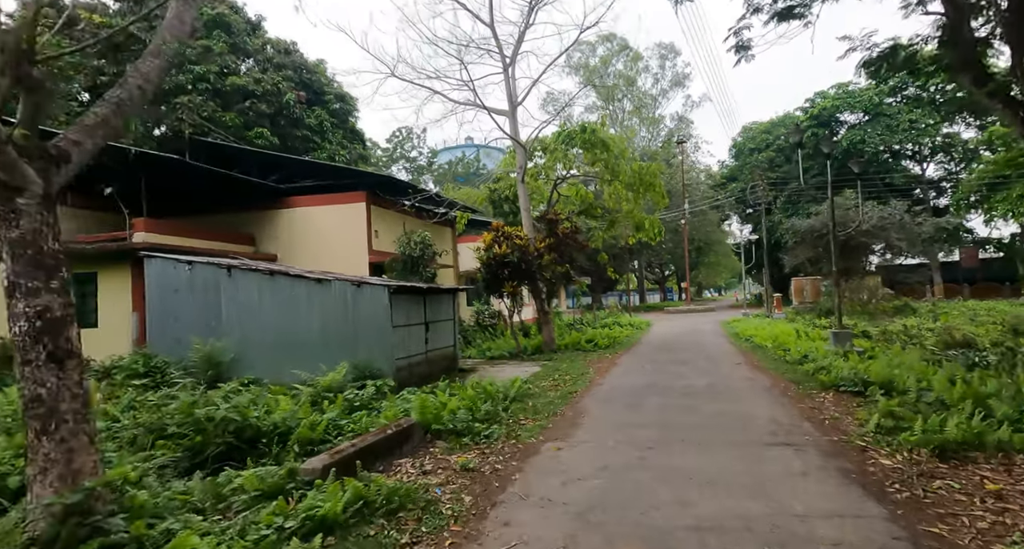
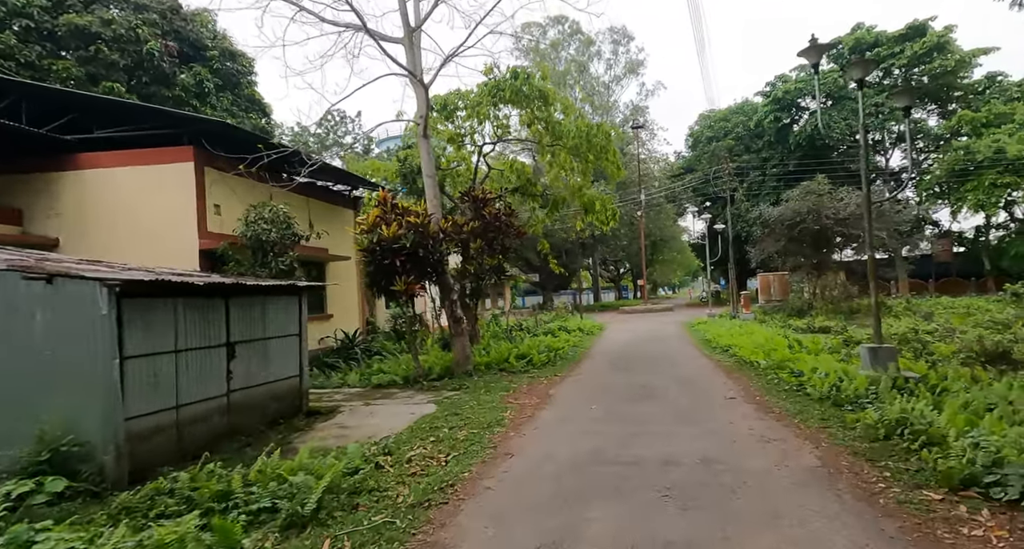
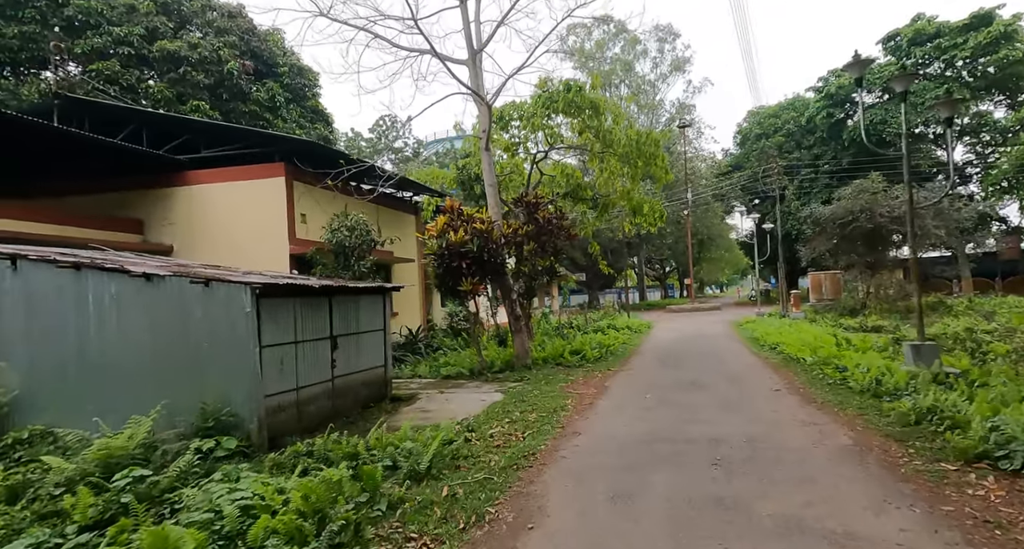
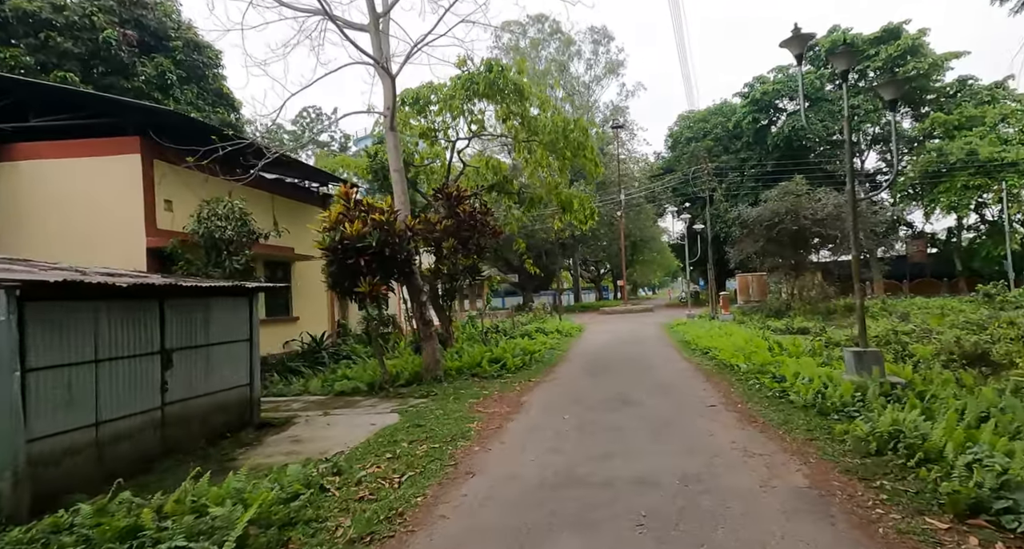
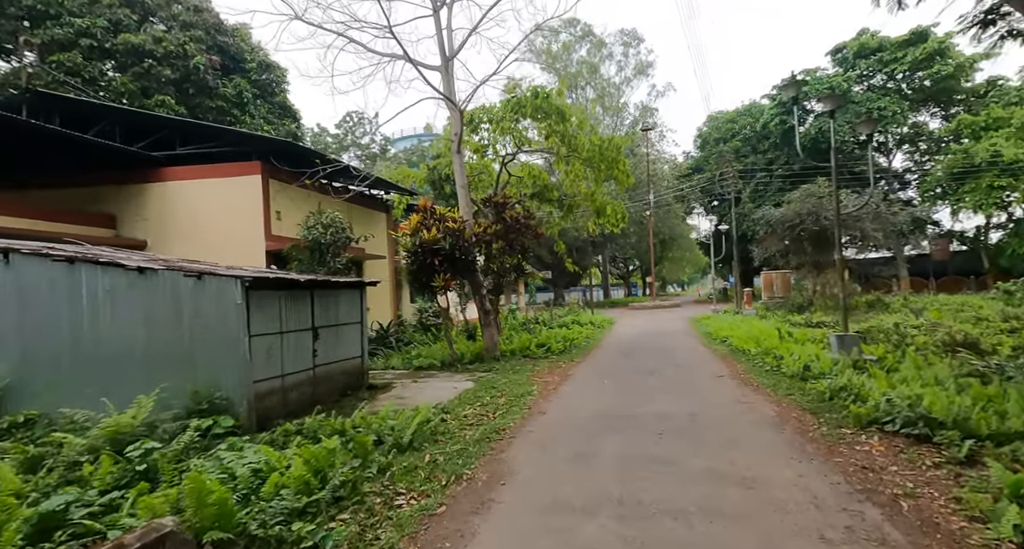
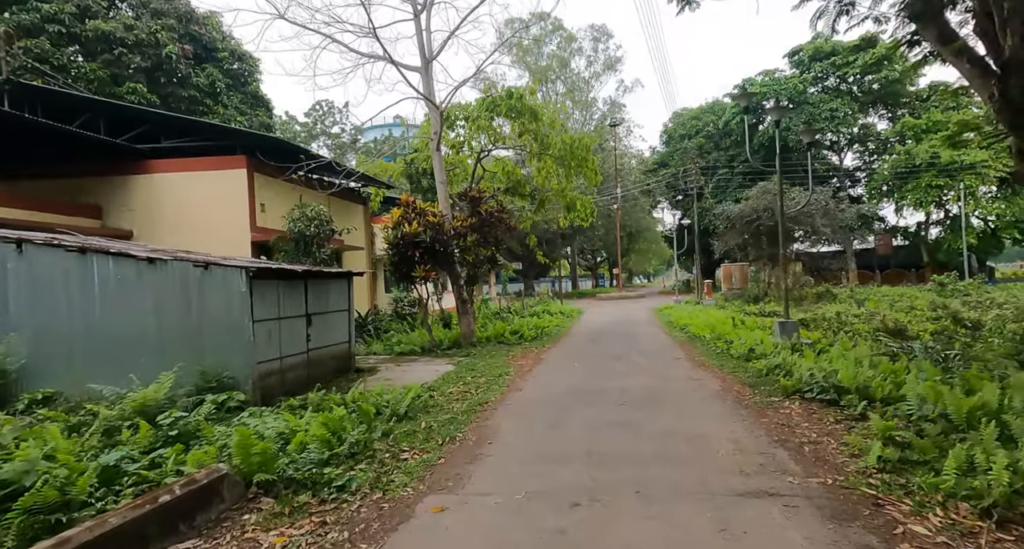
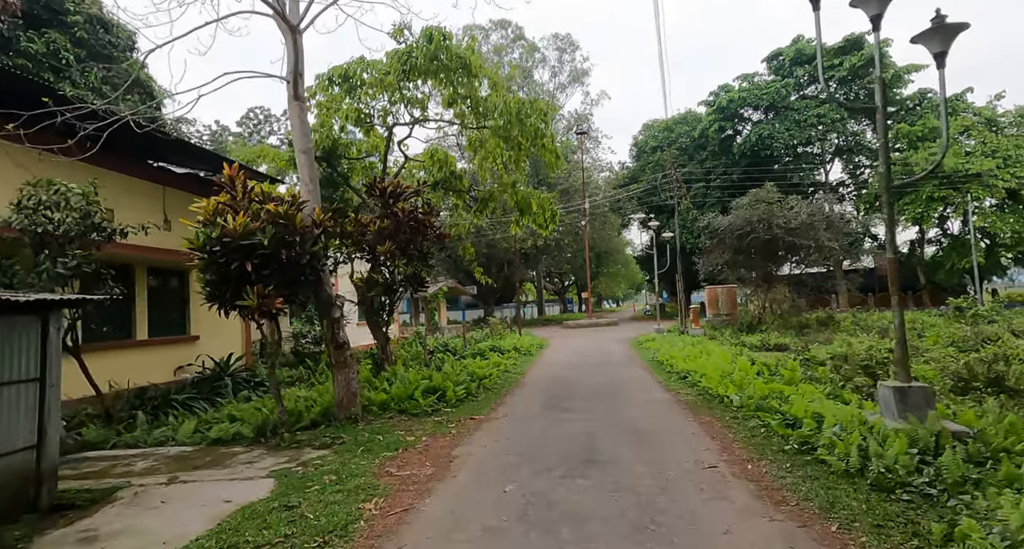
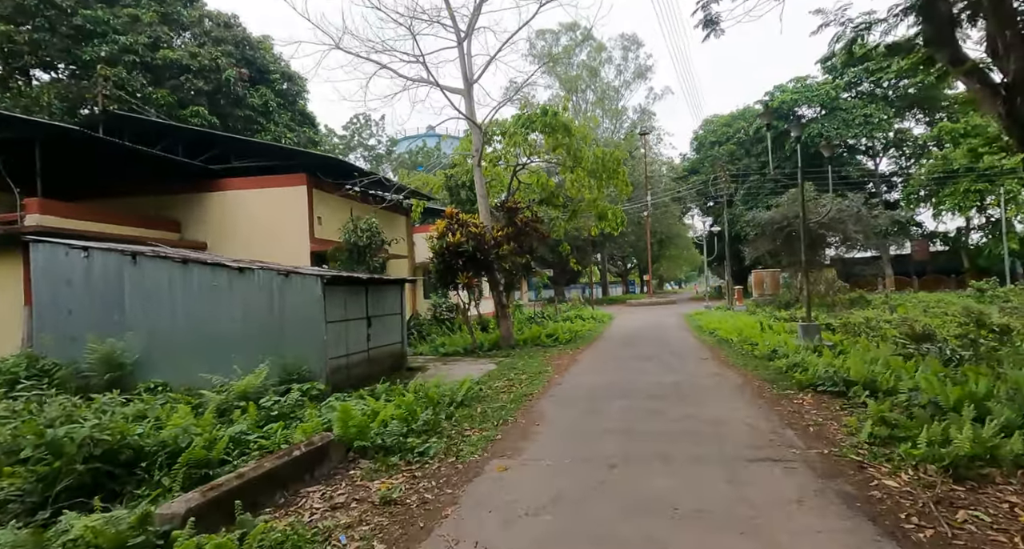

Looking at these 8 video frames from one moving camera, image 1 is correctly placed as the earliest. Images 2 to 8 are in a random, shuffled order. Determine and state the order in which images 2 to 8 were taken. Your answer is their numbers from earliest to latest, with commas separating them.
8, 6, 5, 3, 2, 4, 7
